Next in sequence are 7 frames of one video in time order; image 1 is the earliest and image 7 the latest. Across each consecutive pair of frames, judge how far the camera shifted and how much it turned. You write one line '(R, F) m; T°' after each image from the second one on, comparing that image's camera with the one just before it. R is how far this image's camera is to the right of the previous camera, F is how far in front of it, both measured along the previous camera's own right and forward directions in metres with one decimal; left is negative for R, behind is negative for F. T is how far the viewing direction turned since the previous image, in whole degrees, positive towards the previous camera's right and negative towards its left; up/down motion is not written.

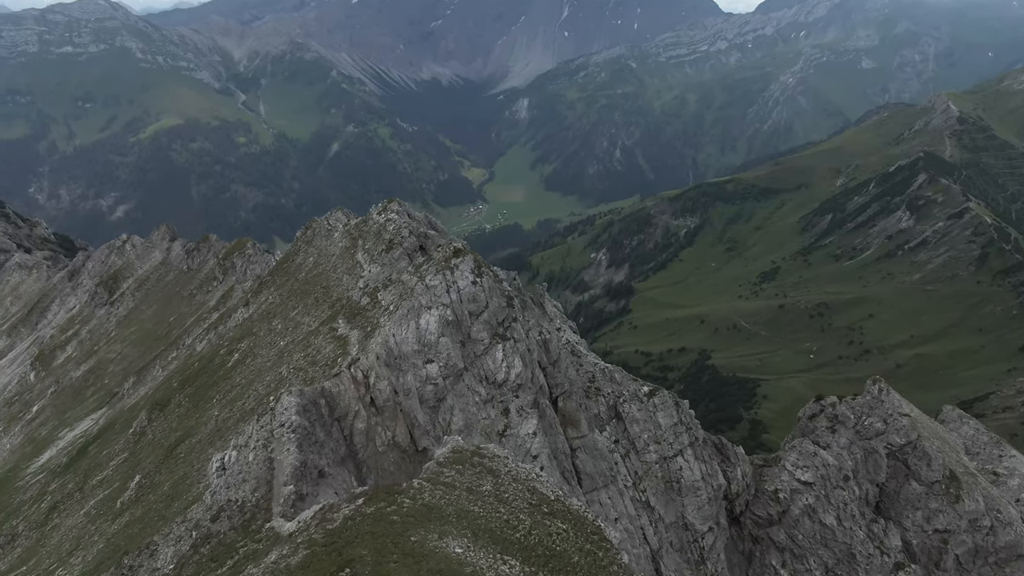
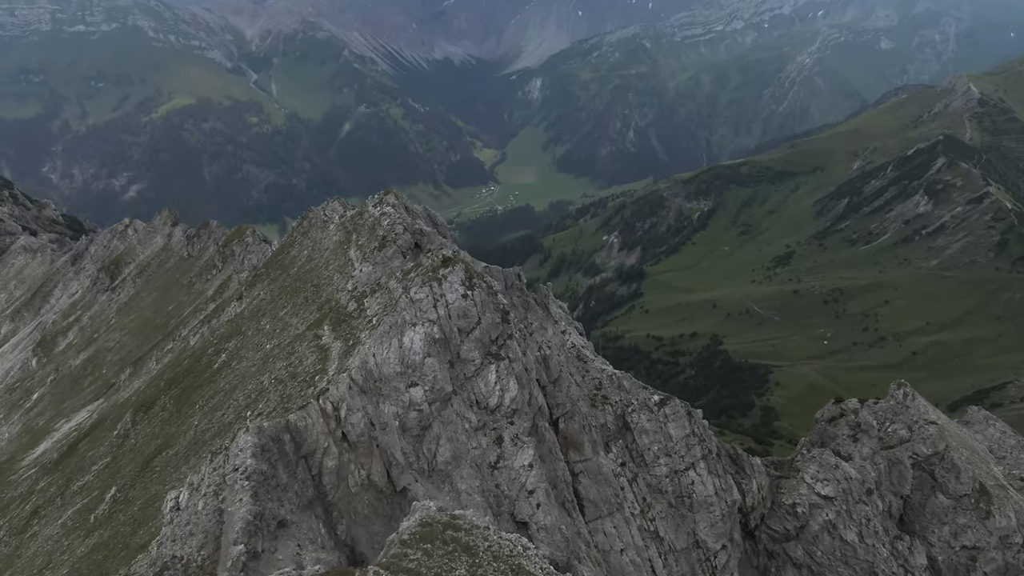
(+0.4, +2.3) m; -1°
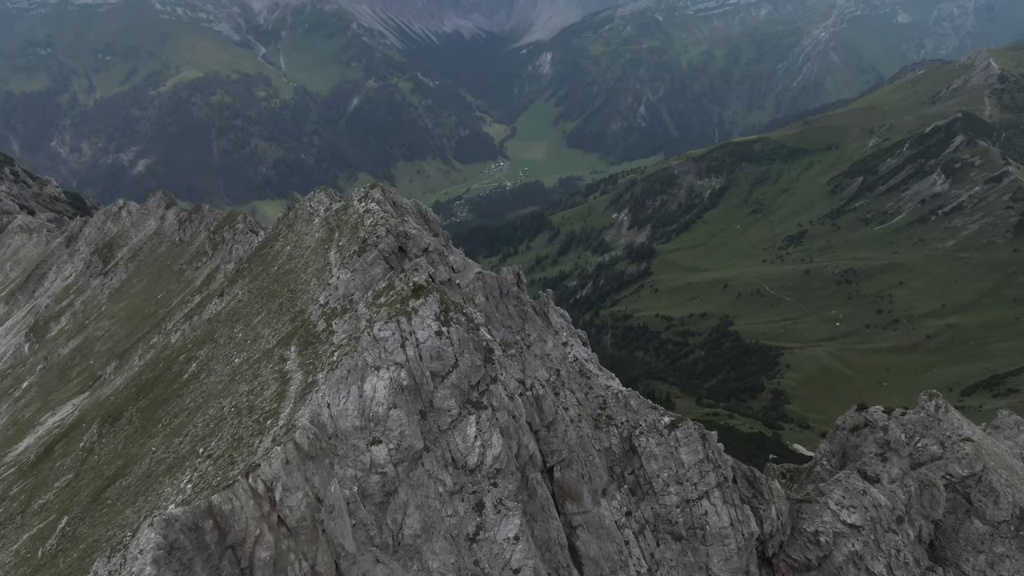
(+0.6, +3.2) m; -1°
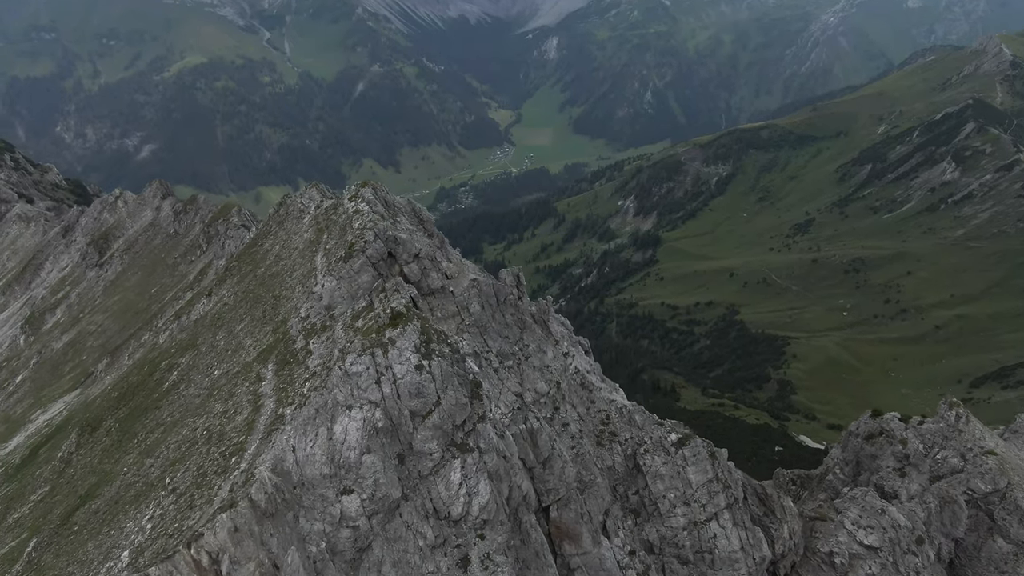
(+0.3, +1.8) m; 0°
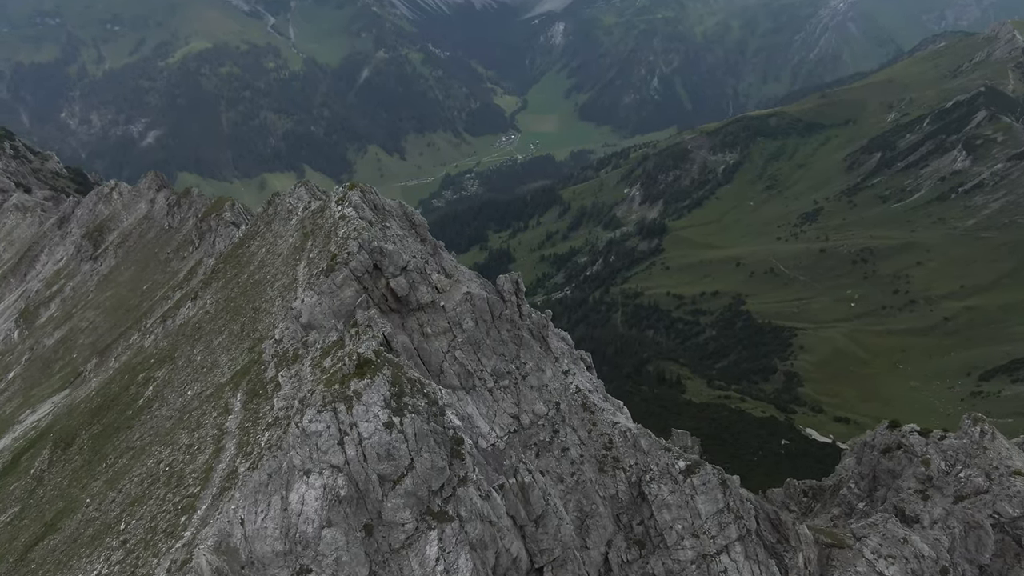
(+0.3, +2.0) m; 0°
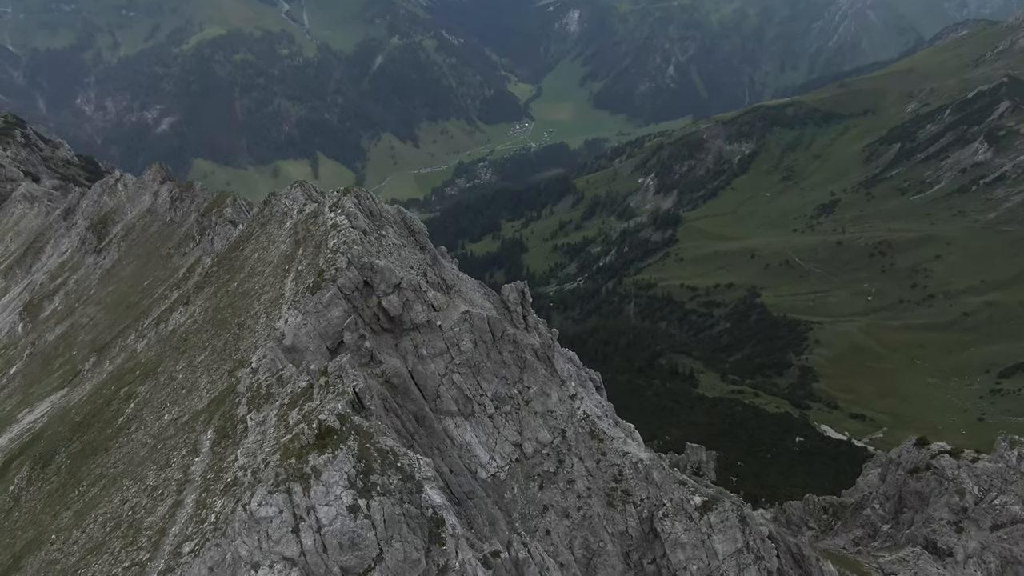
(+0.3, +2.0) m; -1°
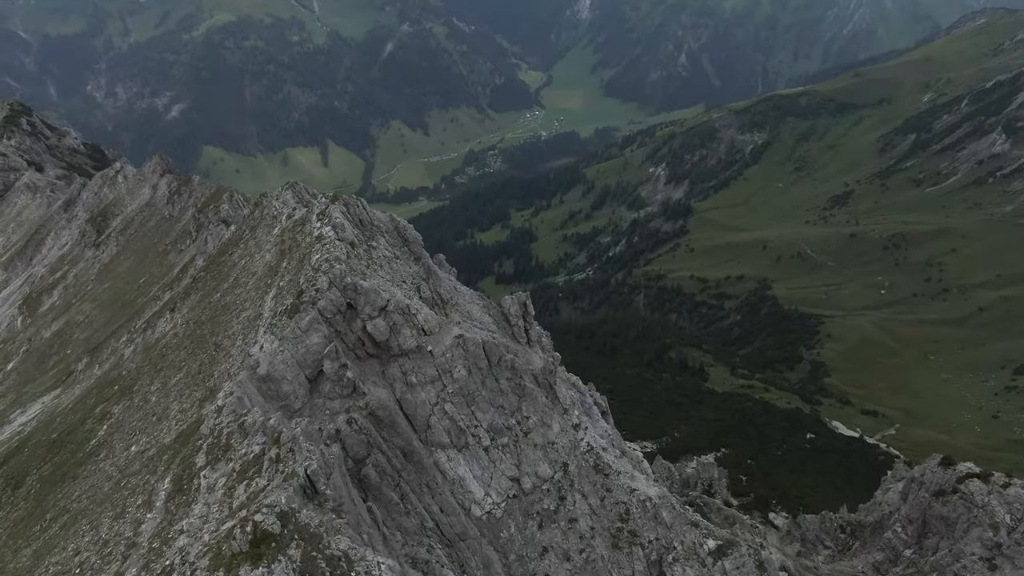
(+0.3, +2.0) m; -1°
